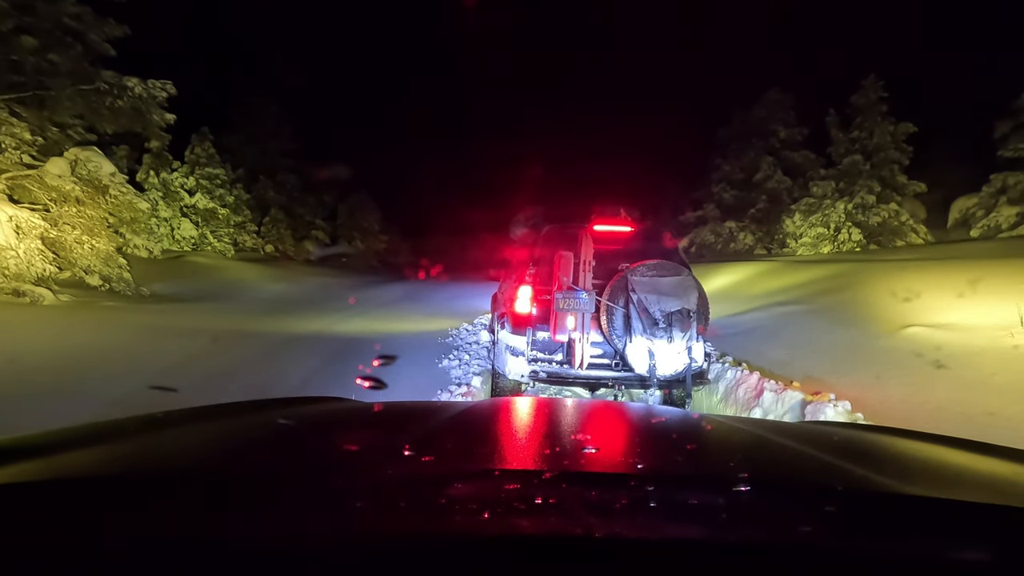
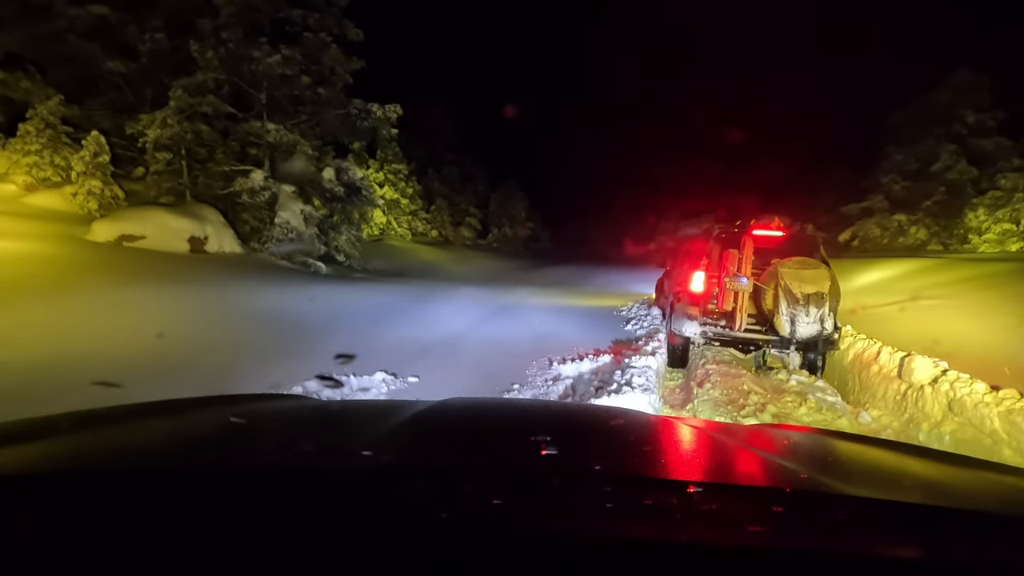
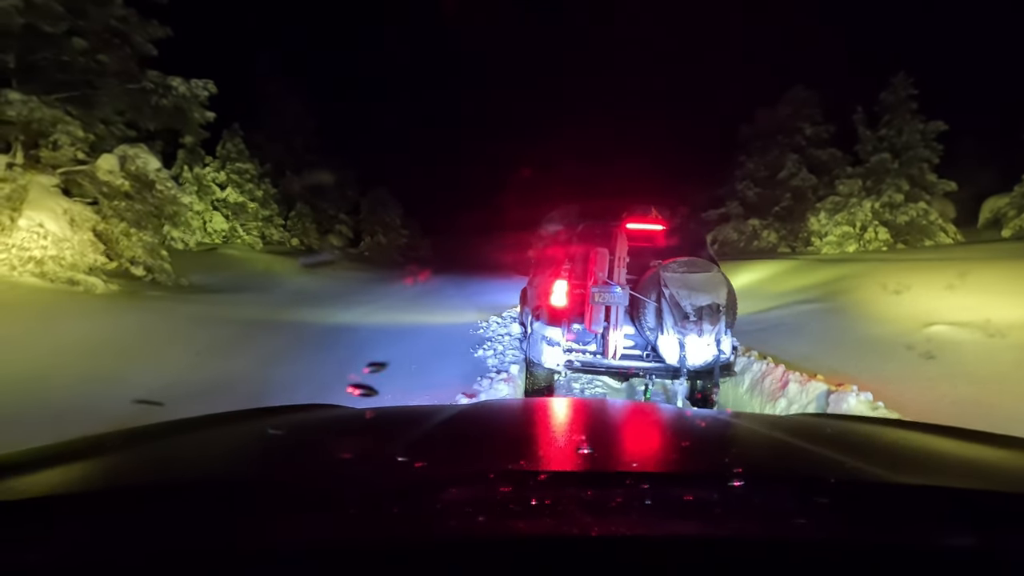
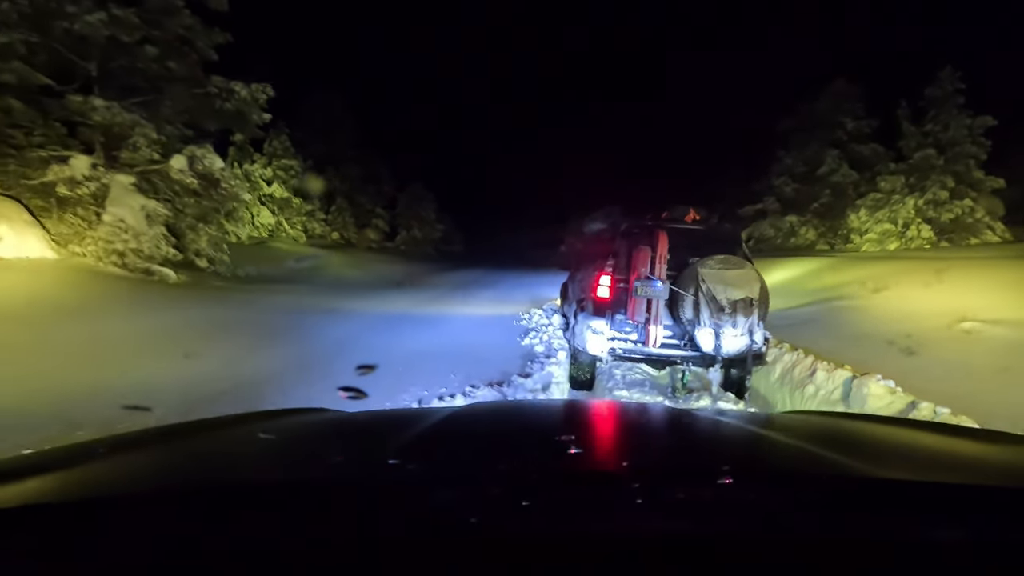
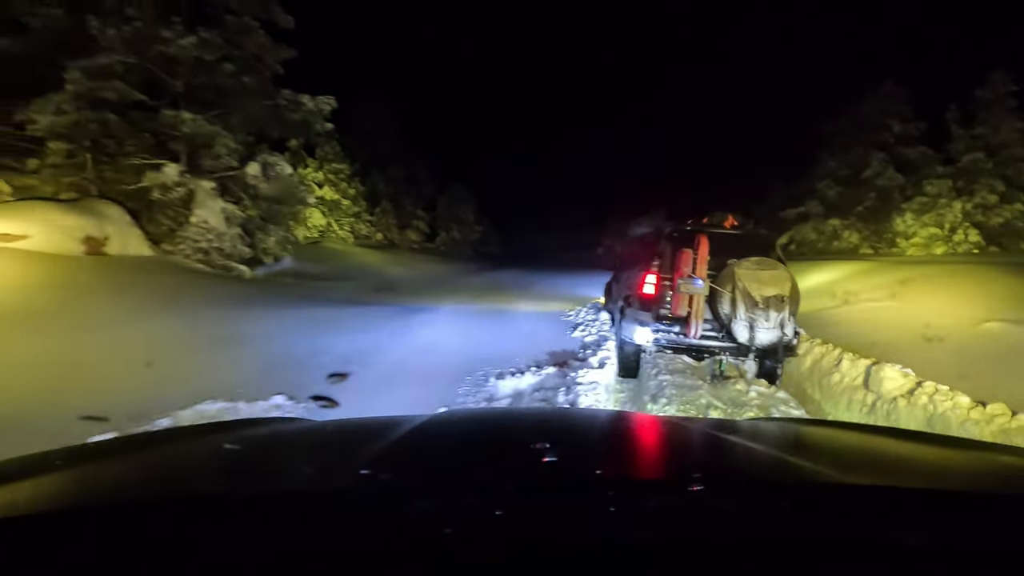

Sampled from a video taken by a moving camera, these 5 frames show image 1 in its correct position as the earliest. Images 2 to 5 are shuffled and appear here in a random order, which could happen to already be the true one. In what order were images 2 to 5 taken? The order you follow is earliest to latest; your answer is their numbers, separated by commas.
3, 4, 5, 2
